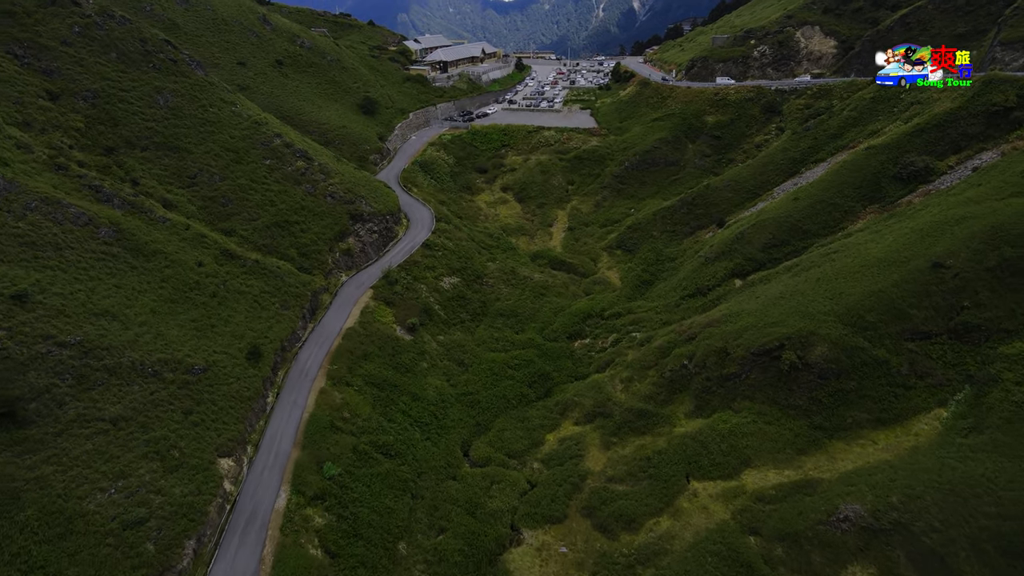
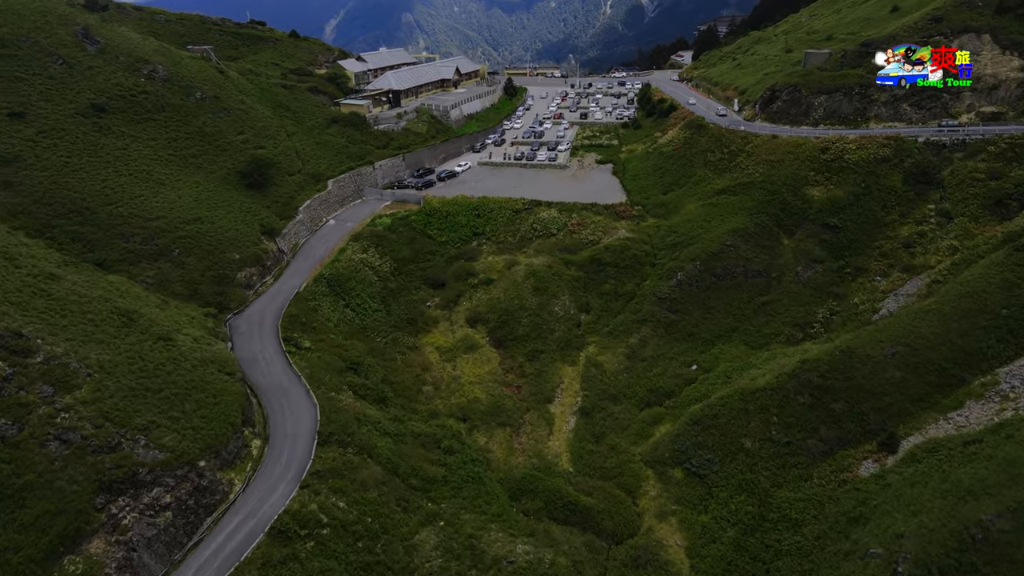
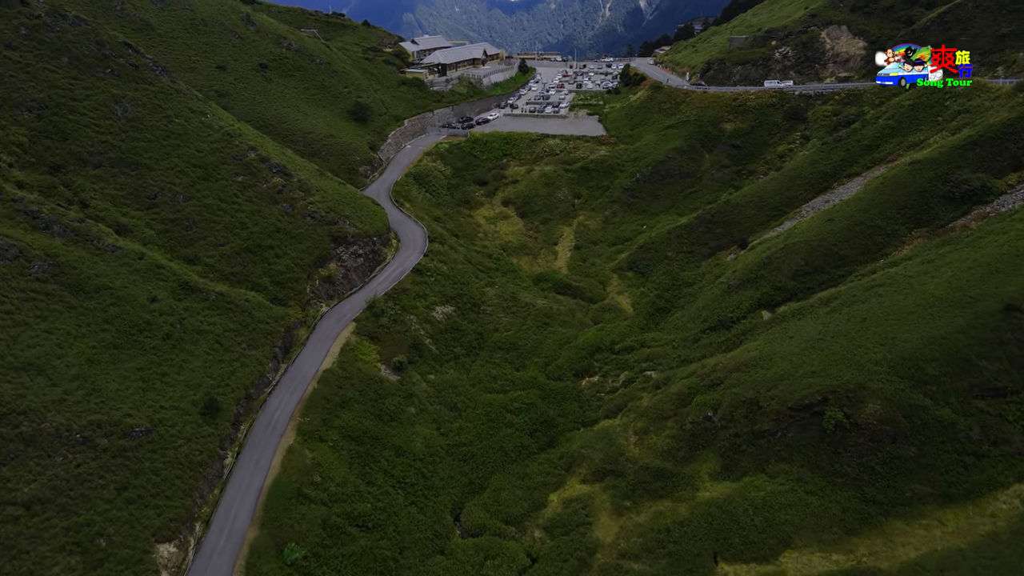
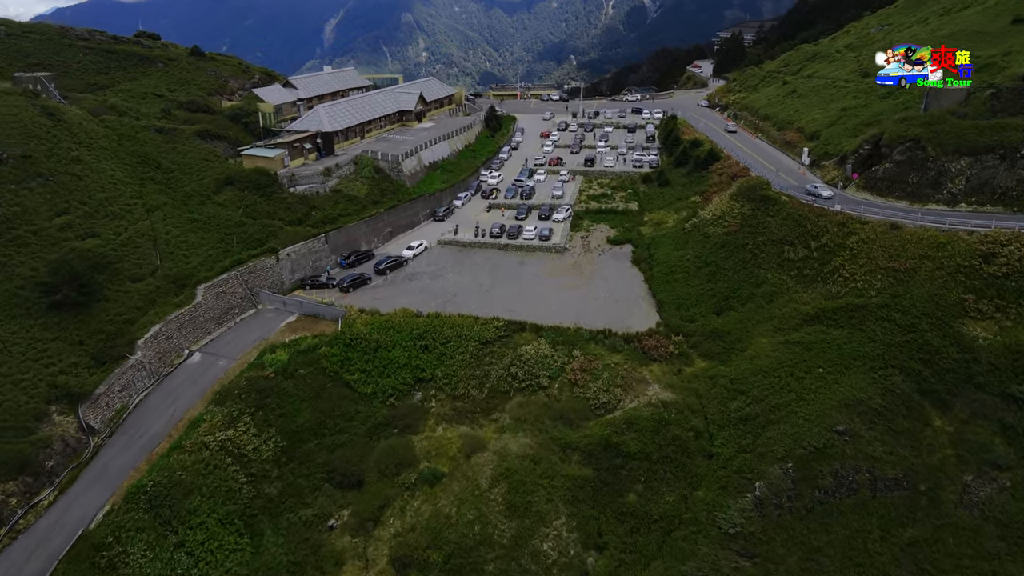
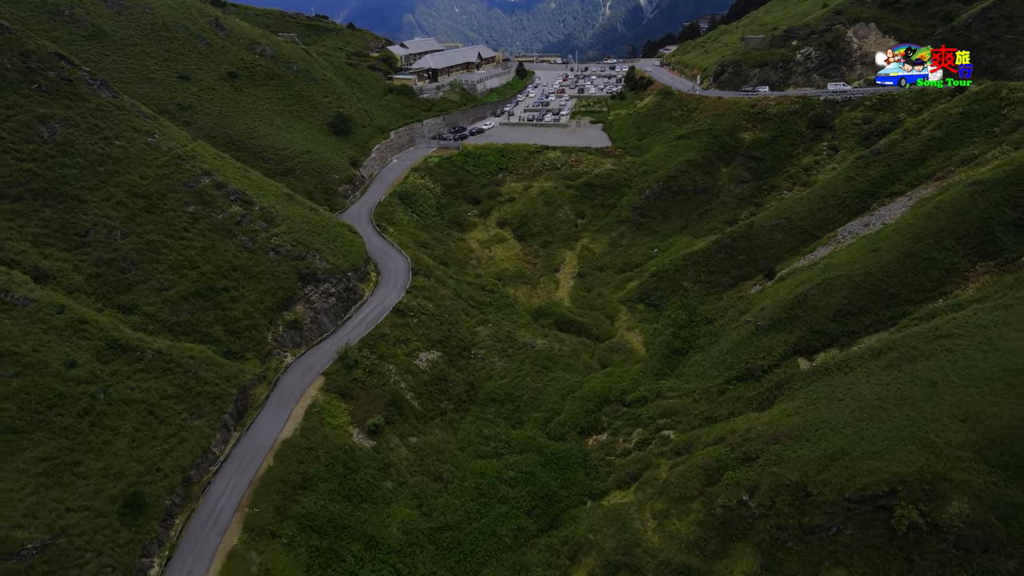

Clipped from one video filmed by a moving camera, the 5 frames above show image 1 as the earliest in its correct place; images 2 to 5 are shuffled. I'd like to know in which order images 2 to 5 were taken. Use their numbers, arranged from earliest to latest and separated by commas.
3, 5, 2, 4
